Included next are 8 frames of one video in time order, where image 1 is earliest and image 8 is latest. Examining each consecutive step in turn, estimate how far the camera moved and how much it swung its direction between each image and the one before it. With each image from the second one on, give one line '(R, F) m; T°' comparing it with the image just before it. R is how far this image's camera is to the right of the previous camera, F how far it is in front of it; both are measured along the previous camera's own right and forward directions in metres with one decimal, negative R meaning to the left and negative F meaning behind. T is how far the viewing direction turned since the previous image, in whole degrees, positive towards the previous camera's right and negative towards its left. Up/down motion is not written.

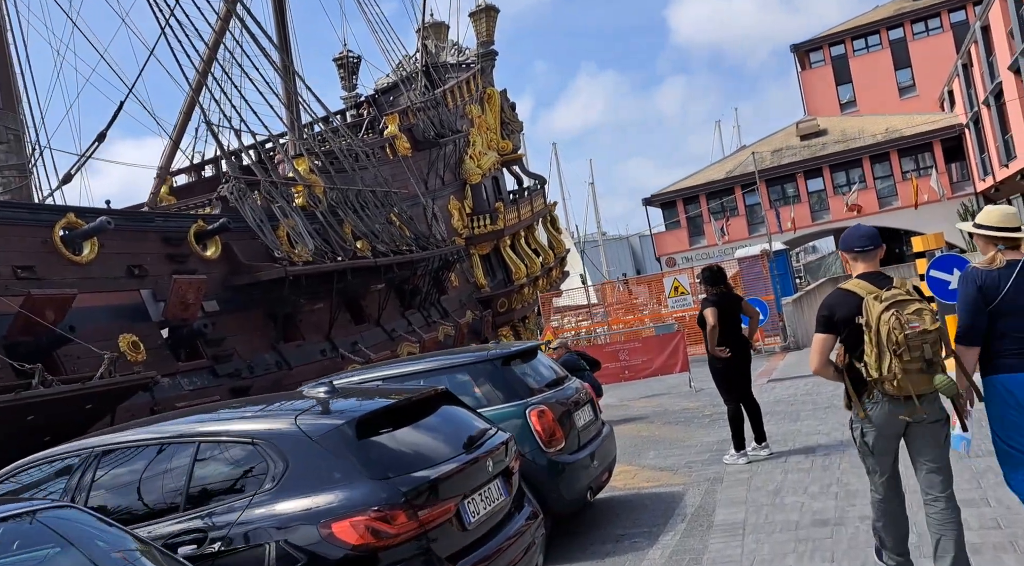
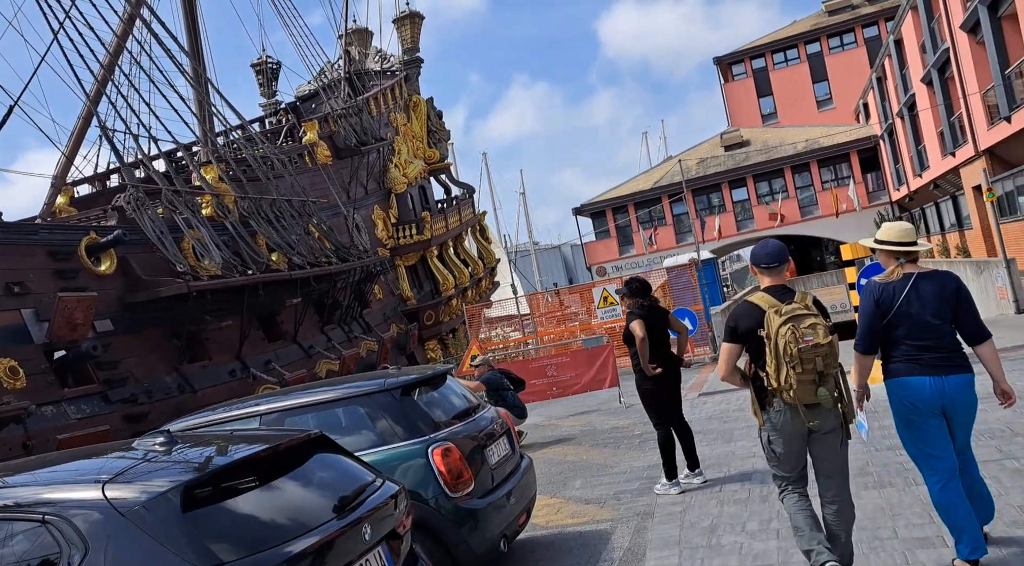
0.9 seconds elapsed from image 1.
(+0.2, +0.8) m; +4°
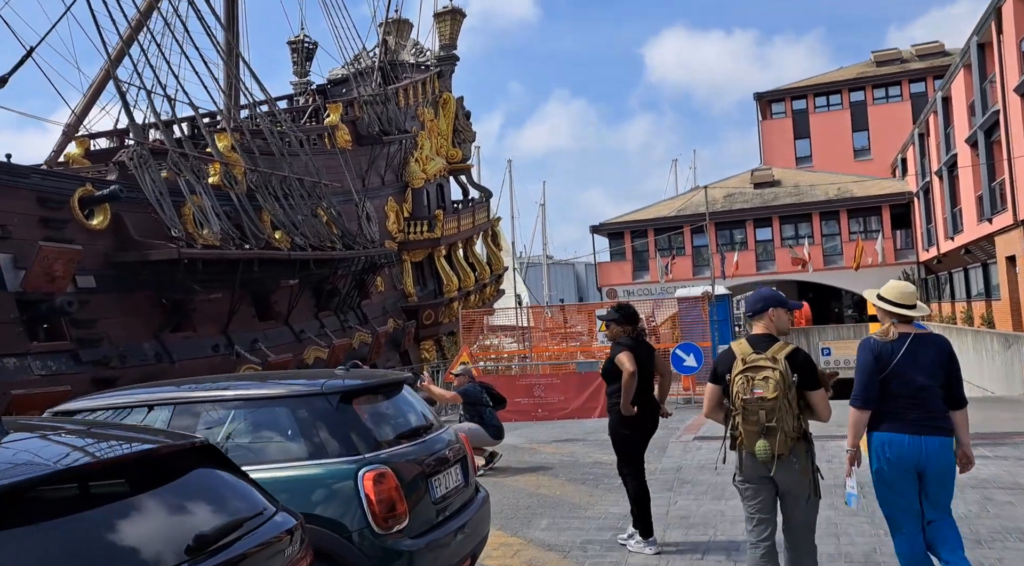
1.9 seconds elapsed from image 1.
(+0.2, +0.8) m; -1°
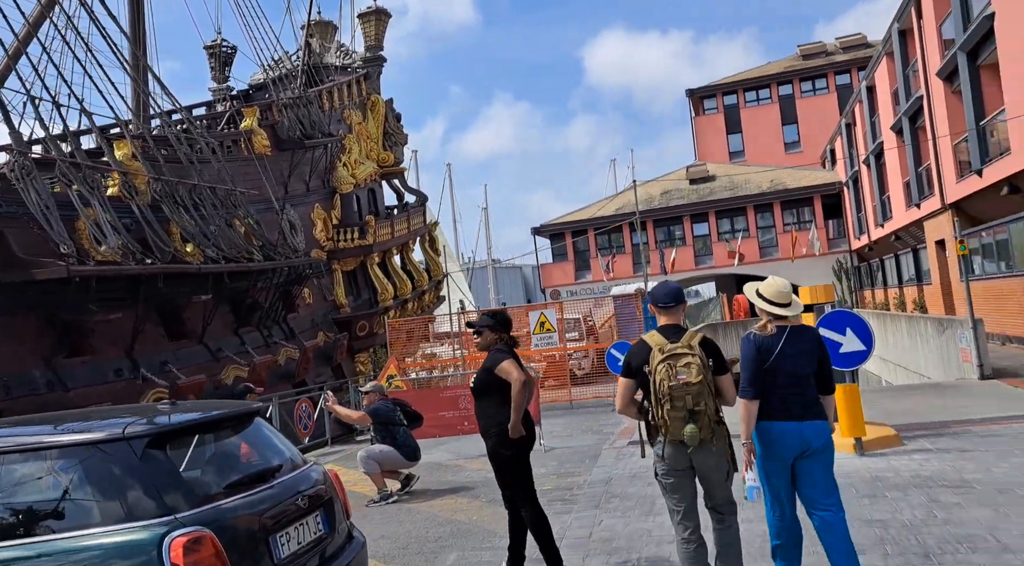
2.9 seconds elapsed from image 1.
(+0.4, +0.9) m; +3°
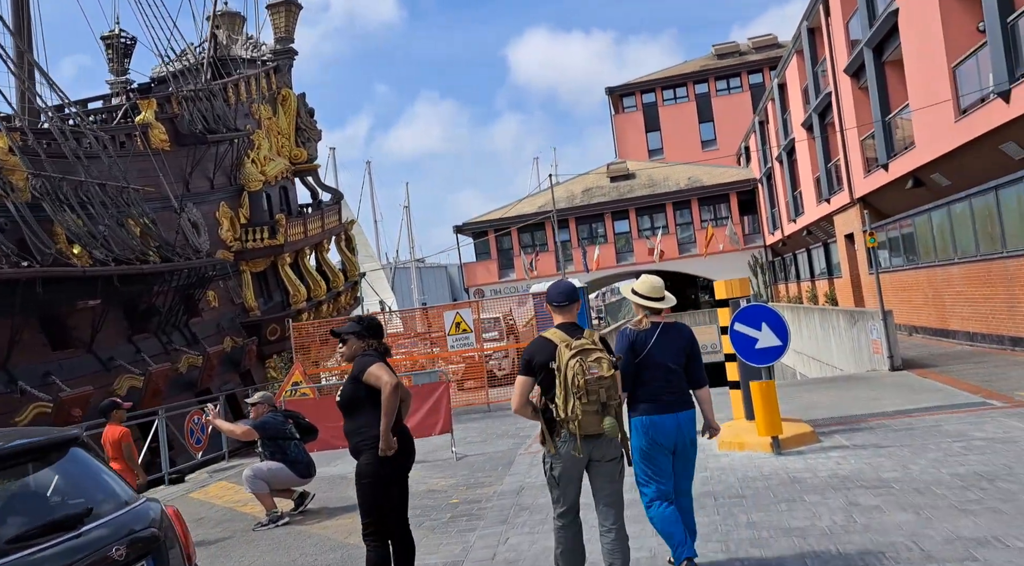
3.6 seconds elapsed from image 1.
(+0.2, +0.6) m; +5°
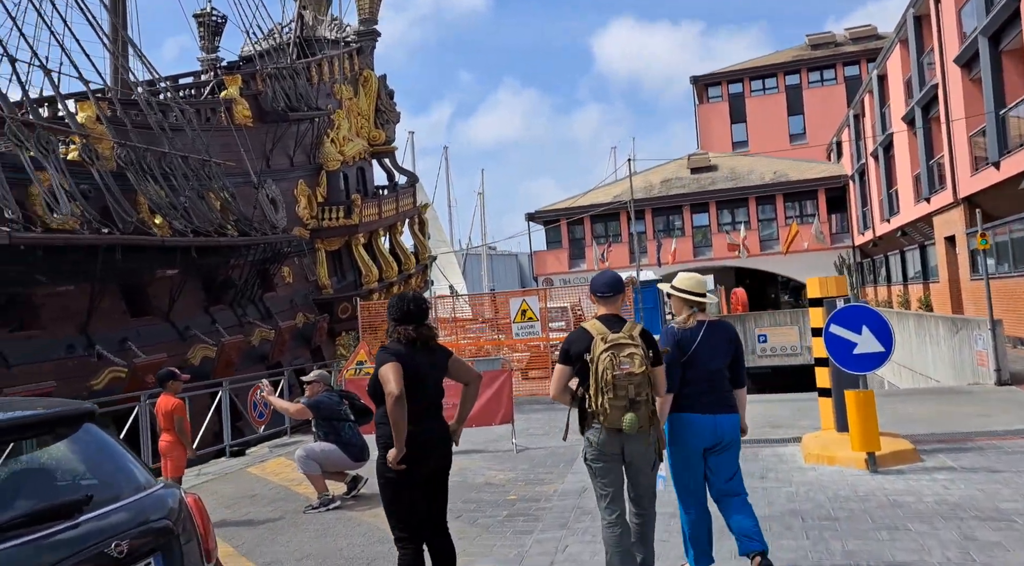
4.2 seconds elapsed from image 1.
(0.0, +0.4) m; -5°
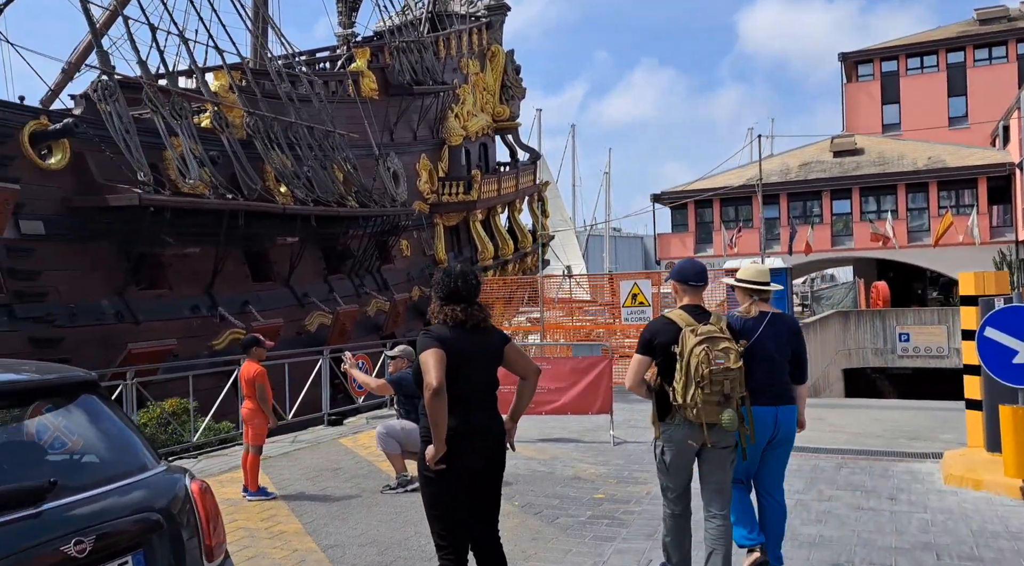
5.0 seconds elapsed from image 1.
(+0.2, +0.6) m; -8°
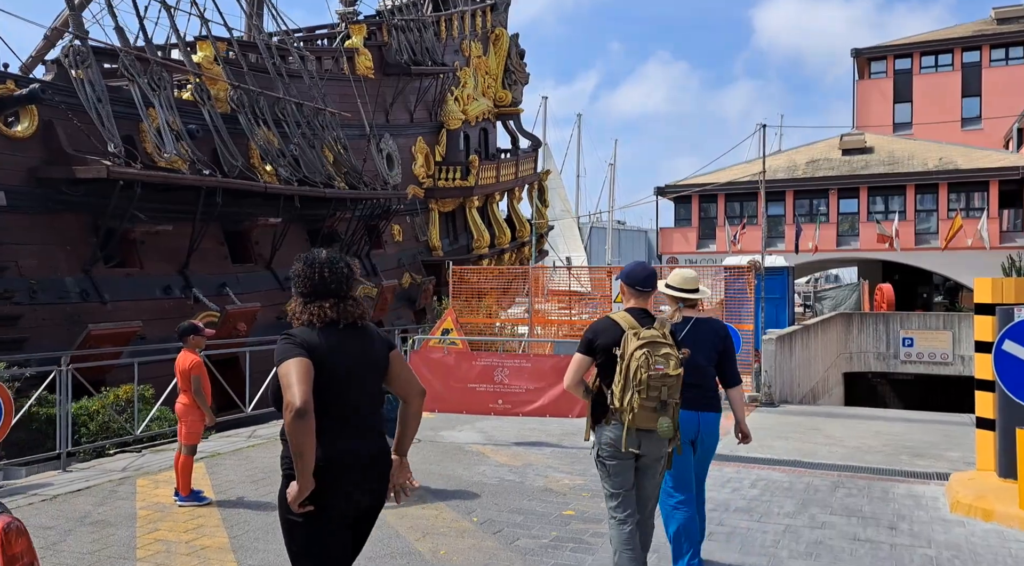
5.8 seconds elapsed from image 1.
(+0.3, +0.7) m; 0°
